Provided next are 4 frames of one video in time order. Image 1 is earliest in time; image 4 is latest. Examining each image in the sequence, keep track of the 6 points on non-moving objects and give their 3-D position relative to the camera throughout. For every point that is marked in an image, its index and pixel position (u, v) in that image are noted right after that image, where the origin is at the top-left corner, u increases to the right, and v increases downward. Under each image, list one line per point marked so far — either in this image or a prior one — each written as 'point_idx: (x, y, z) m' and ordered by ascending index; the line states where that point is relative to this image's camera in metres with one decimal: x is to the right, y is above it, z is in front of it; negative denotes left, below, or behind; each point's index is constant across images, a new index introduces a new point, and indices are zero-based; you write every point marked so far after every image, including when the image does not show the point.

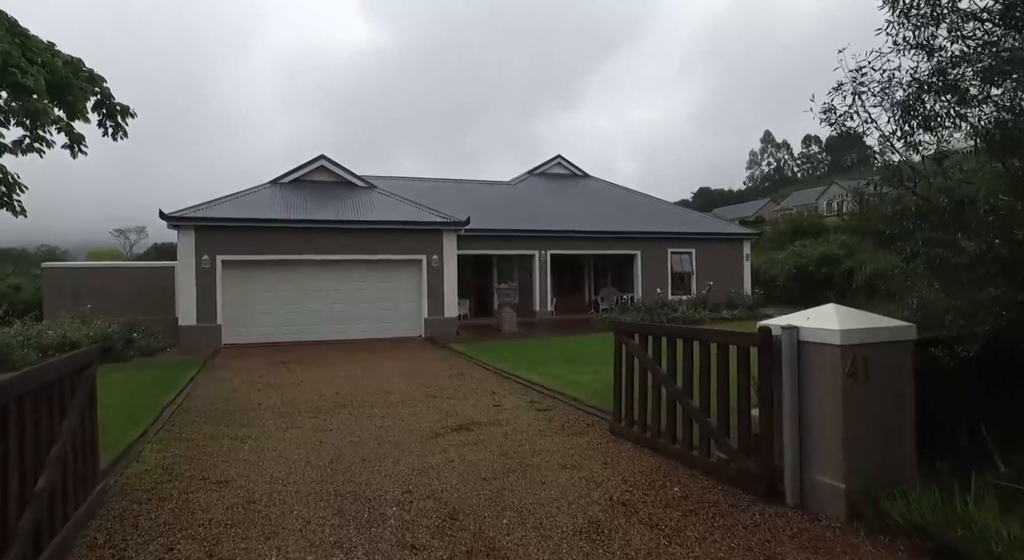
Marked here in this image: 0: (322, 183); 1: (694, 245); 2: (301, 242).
0: (-5.2, +2.7, +15.6) m
1: (+5.7, +1.1, +17.6) m
2: (-4.9, +0.9, +13.2) m
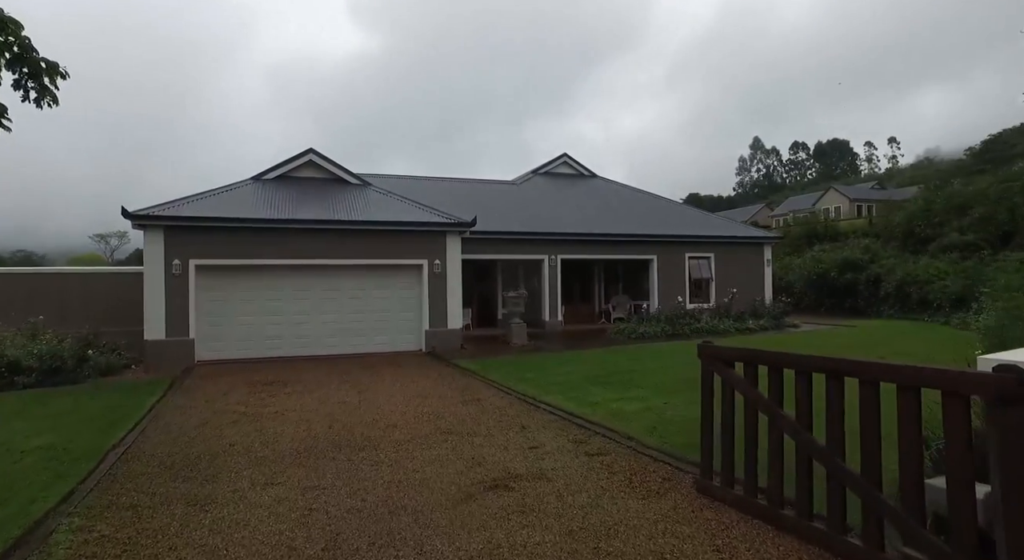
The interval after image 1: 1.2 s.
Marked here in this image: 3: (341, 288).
0: (-5.0, +2.5, +14.1) m
1: (+5.8, +0.9, +16.4) m
2: (-4.7, +0.7, +11.8) m
3: (-3.7, -0.2, +12.3) m
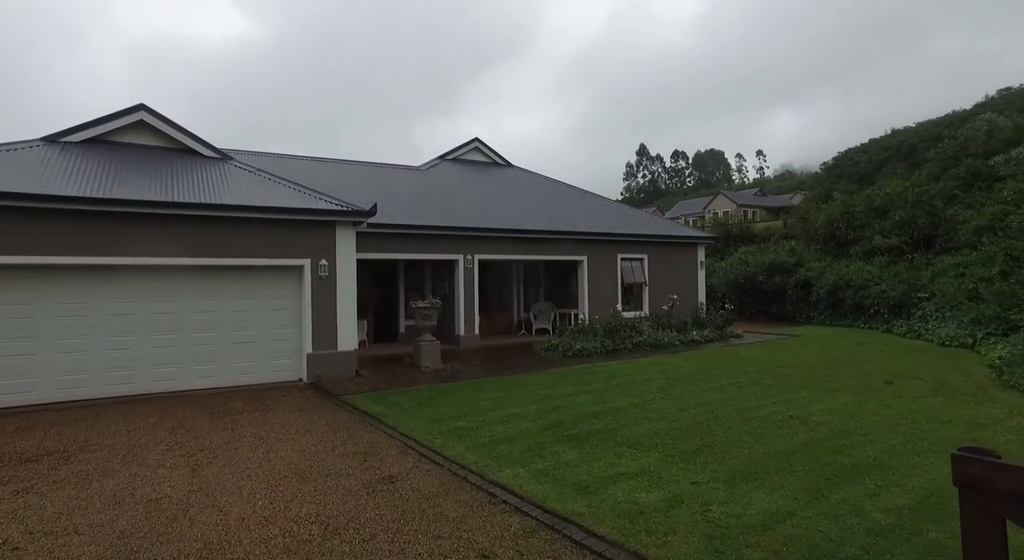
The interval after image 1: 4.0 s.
0: (-6.7, +2.4, +10.3) m
1: (+3.4, +0.8, +14.6) m
2: (-5.9, +0.6, +8.1) m
3: (-5.1, -0.3, +8.7) m
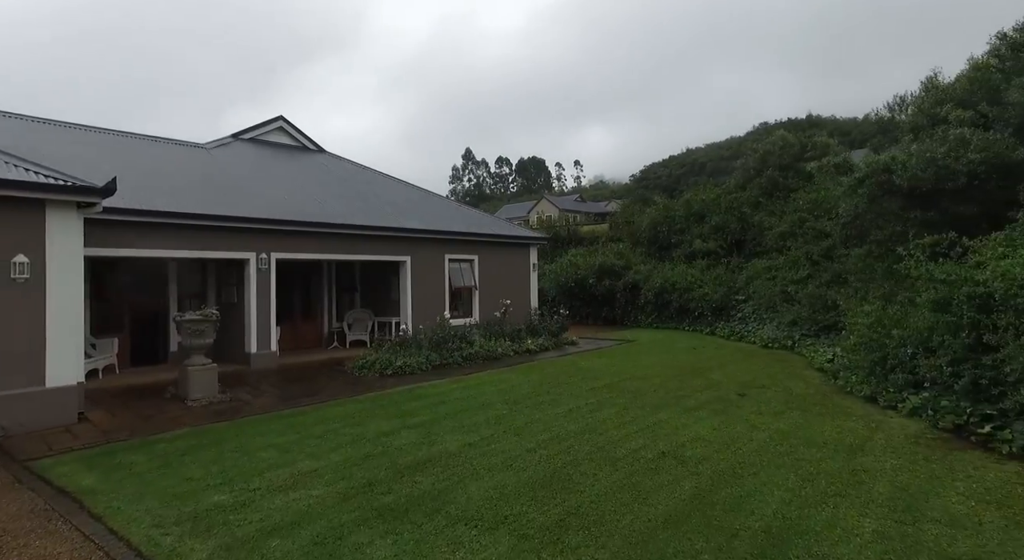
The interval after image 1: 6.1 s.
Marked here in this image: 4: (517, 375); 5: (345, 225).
0: (-9.3, +2.3, +6.1) m
1: (-0.8, +0.7, +13.2) m
2: (-7.8, +0.6, +4.2) m
3: (-7.2, -0.3, +5.1) m
4: (+0.1, -1.5, +8.8) m
5: (-3.2, +1.1, +10.9) m
